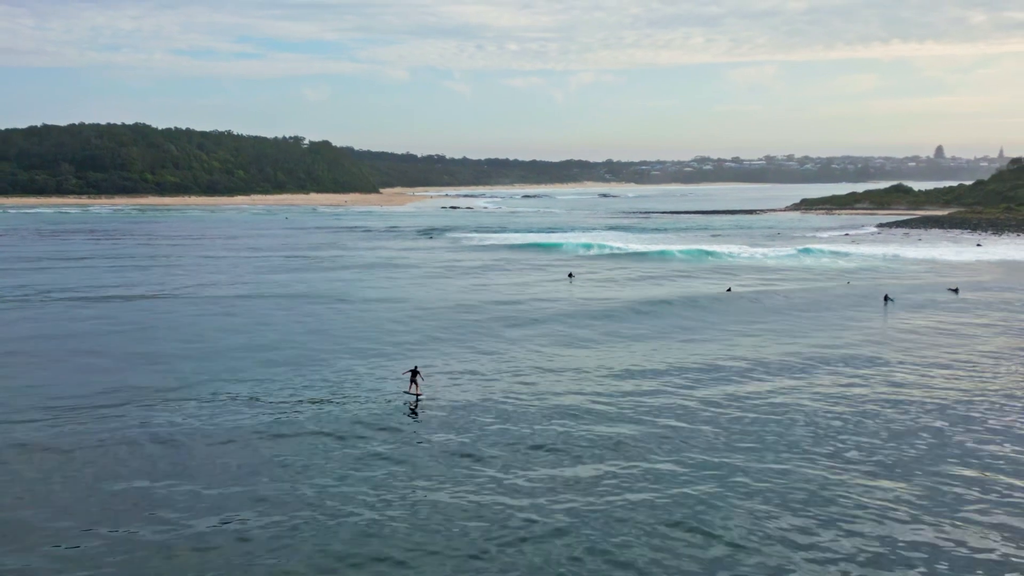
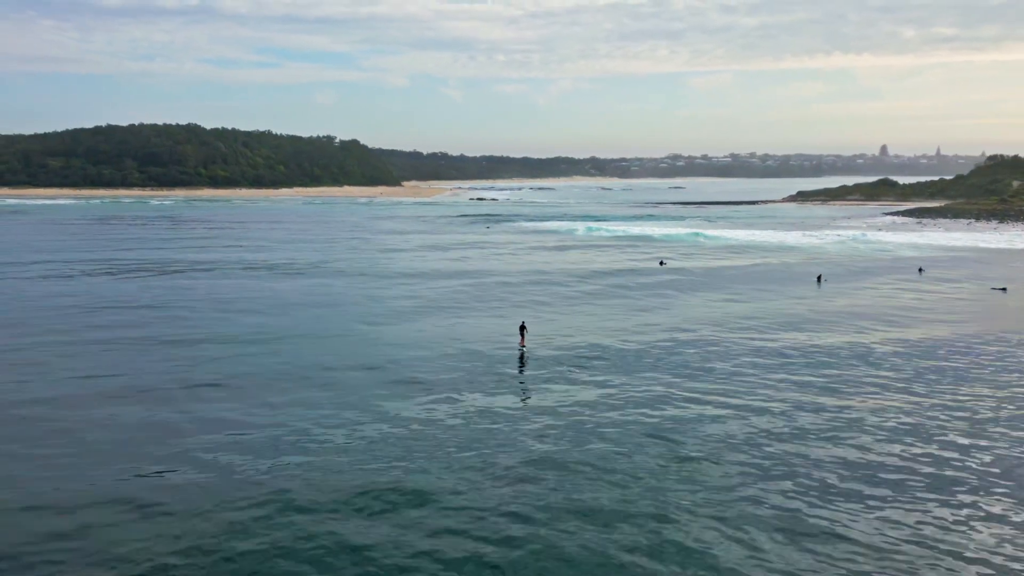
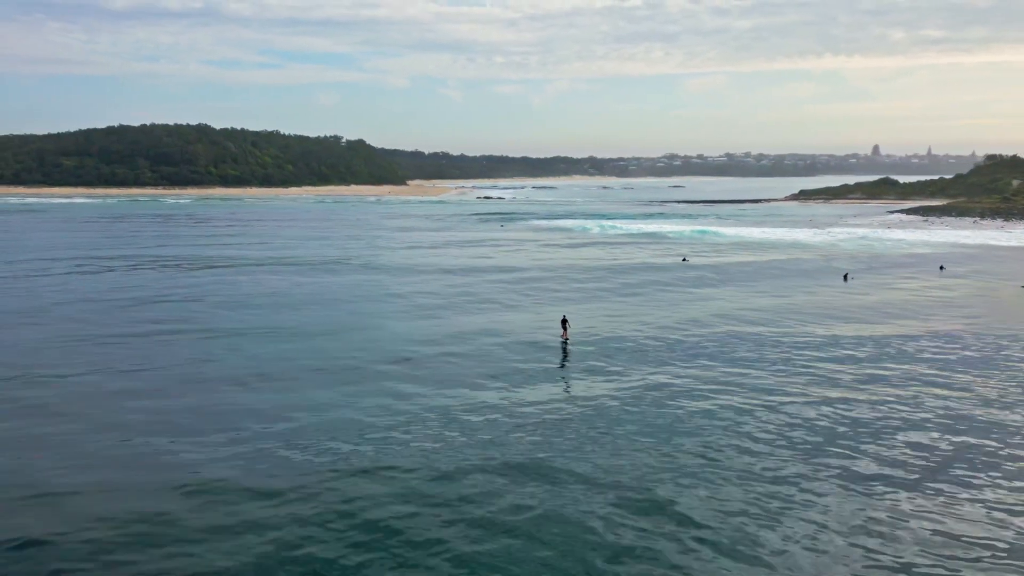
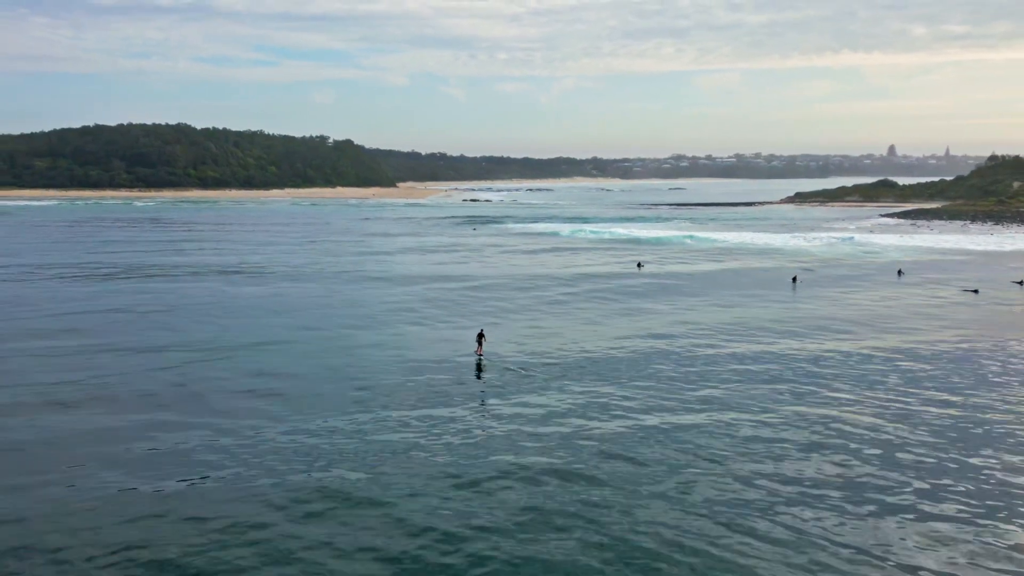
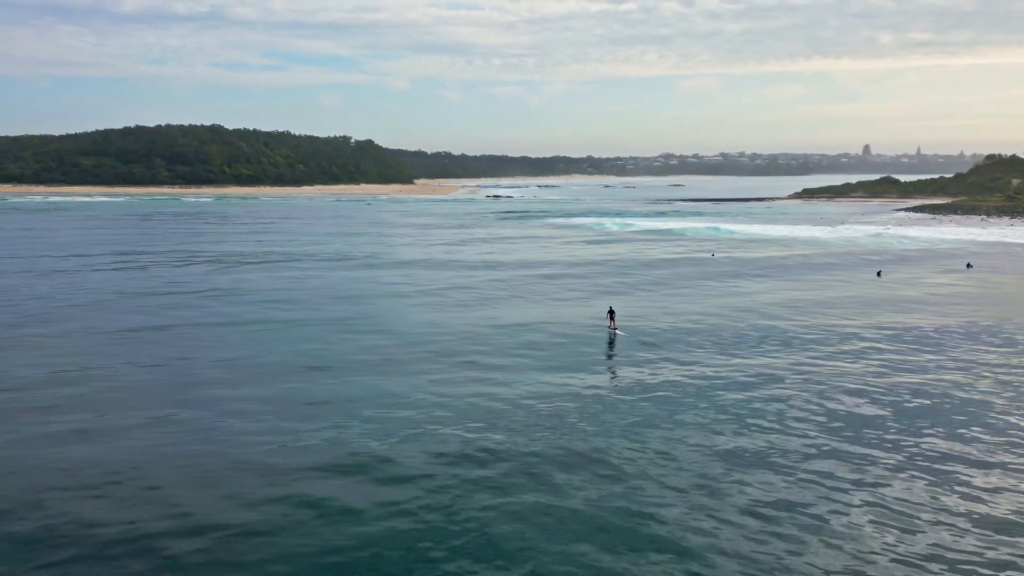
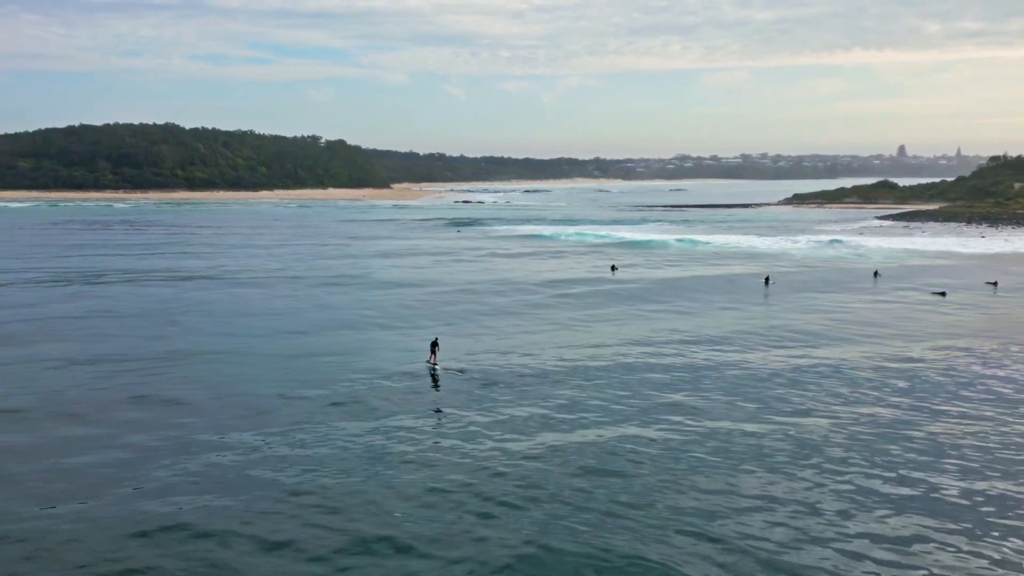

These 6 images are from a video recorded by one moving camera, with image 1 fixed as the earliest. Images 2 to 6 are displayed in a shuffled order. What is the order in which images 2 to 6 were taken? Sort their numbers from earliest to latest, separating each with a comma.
6, 4, 2, 3, 5
